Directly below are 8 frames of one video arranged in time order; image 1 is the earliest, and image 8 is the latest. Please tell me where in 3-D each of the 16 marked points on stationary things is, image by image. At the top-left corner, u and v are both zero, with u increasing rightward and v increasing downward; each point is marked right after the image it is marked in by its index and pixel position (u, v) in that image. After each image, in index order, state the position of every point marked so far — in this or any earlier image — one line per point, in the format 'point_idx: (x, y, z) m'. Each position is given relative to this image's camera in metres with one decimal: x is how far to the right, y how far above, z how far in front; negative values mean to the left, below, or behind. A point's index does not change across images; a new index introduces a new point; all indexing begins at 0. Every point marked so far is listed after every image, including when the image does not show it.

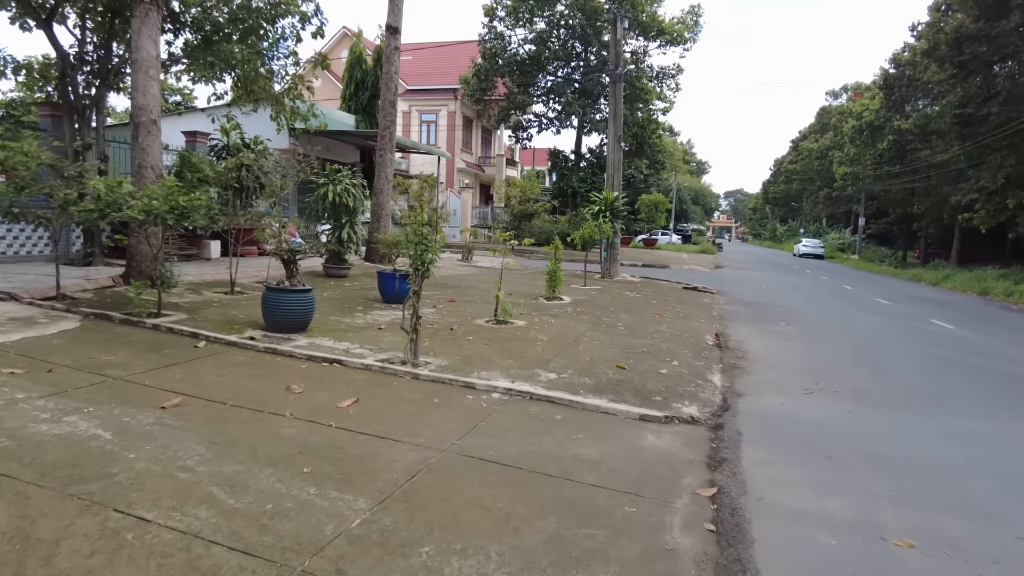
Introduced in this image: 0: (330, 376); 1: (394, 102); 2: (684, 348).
0: (-1.6, -0.8, +5.7) m
1: (-2.8, +4.4, +15.5) m
2: (+2.1, -0.7, +8.3) m
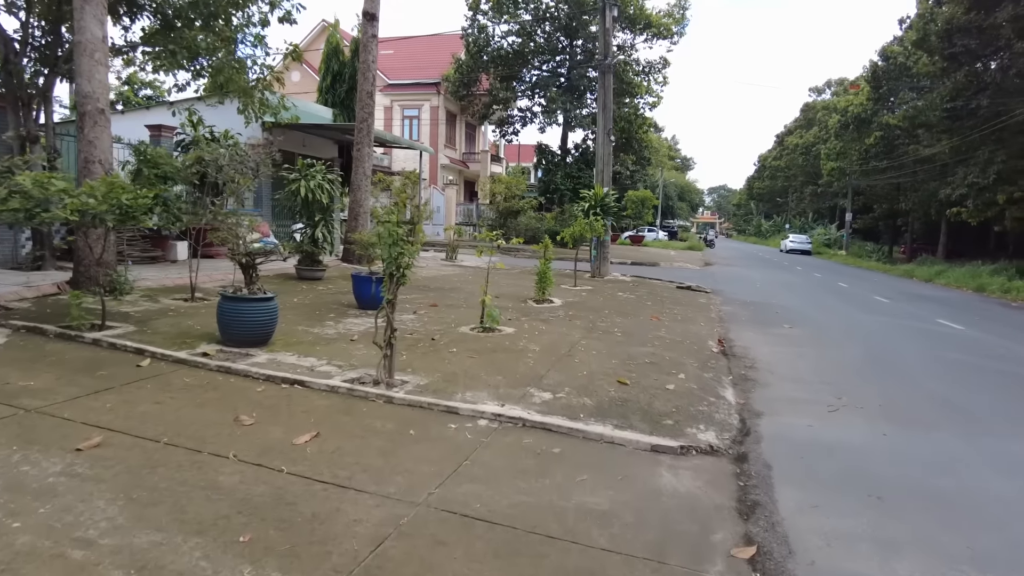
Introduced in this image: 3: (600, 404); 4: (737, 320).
0: (-1.7, -0.9, +4.9) m
1: (-3.1, +4.3, +14.7) m
2: (+2.0, -0.8, +7.6) m
3: (+0.7, -0.9, +5.3) m
4: (+3.9, -0.6, +11.5) m
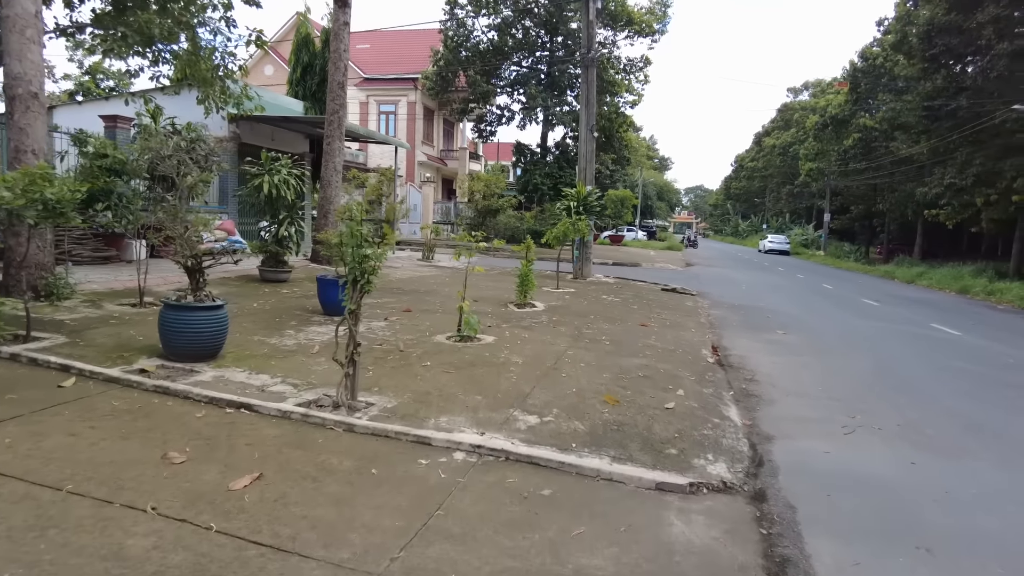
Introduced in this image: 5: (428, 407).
0: (-1.8, -0.9, +4.2) m
1: (-3.6, +4.3, +13.9) m
2: (+1.8, -0.9, +7.0) m
3: (+0.6, -1.0, +4.7) m
4: (+3.6, -0.6, +11.0) m
5: (-0.6, -0.9, +4.9) m
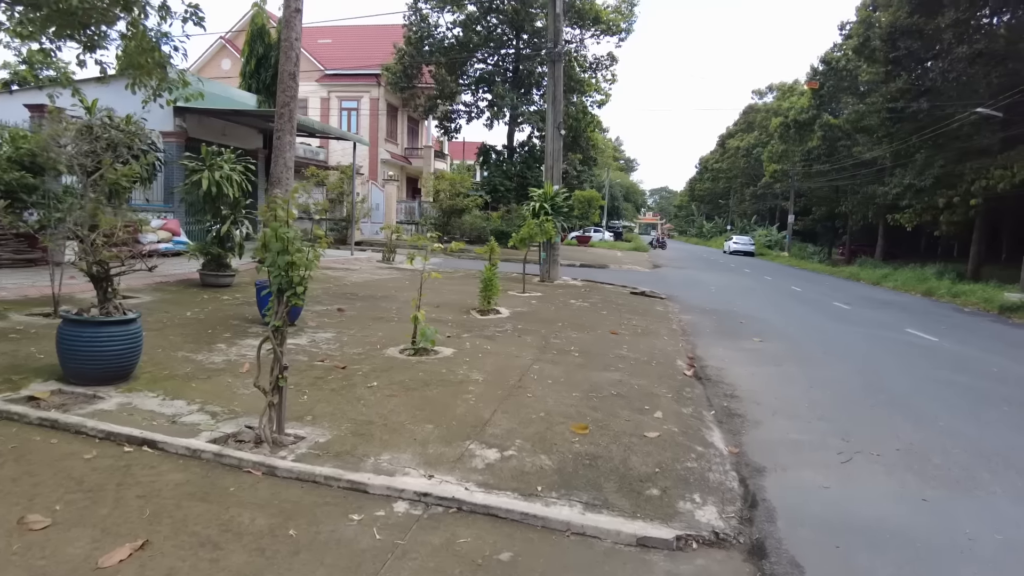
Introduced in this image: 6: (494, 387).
0: (-2.0, -1.0, +3.4) m
1: (-4.3, +4.2, +13.0) m
2: (+1.4, -0.9, +6.4) m
3: (+0.3, -1.1, +4.0) m
4: (+3.0, -0.7, +10.5) m
5: (-0.9, -1.0, +4.1) m
6: (-0.2, -0.8, +5.6) m
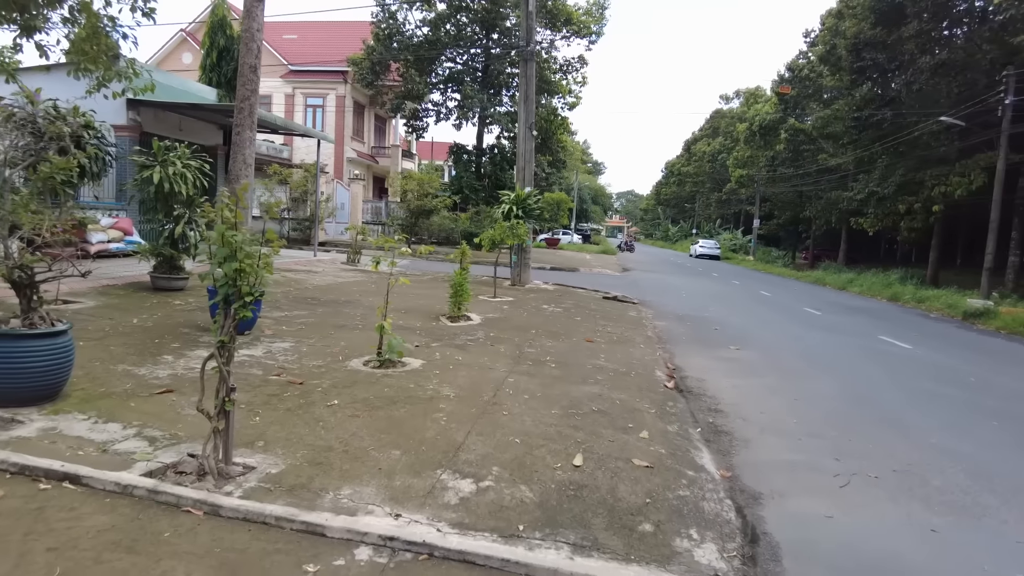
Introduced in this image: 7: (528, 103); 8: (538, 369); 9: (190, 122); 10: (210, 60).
0: (-2.1, -1.1, +2.9) m
1: (-4.8, +4.1, +12.4) m
2: (+1.2, -1.0, +6.1) m
3: (+0.2, -1.1, +3.6) m
4: (+2.5, -0.8, +10.2) m
5: (-1.0, -1.0, +3.7) m
6: (-0.4, -0.9, +5.2) m
7: (+0.4, +4.9, +17.5) m
8: (+0.3, -0.8, +6.7) m
9: (-7.9, +4.0, +16.2) m
10: (-8.5, +6.4, +18.6) m
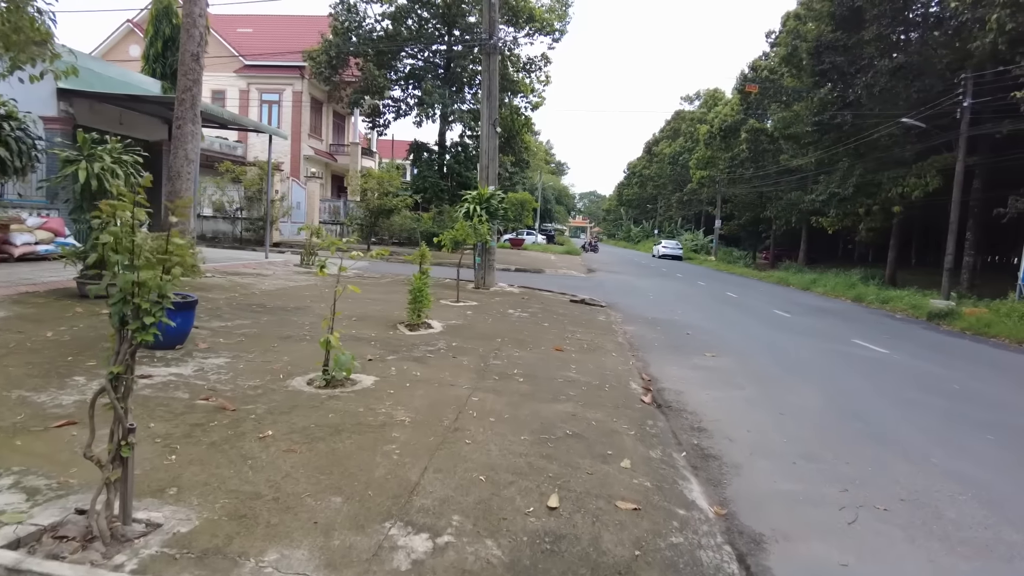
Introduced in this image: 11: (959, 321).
0: (-2.2, -1.1, +2.2) m
1: (-5.5, +4.0, +11.5) m
2: (+0.9, -1.1, +5.5) m
3: (0.0, -1.2, +3.0) m
4: (+2.0, -0.9, +9.7) m
5: (-1.2, -1.1, +3.0) m
6: (-0.6, -1.0, +4.5) m
7: (-0.5, +4.8, +16.9) m
8: (-0.1, -0.9, +6.1) m
9: (-8.8, +3.9, +15.1) m
10: (-9.5, +6.3, +17.5) m
11: (+10.6, -0.8, +15.7) m
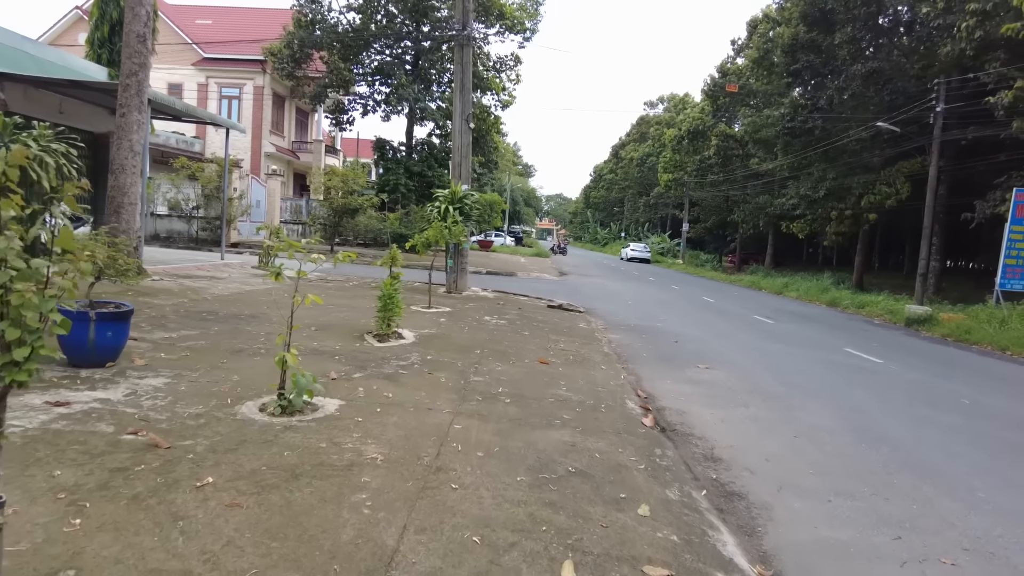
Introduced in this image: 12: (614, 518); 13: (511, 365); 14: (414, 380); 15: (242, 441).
0: (-2.1, -1.2, +1.3) m
1: (-5.8, +4.0, +10.5) m
2: (+0.8, -1.2, +4.8) m
3: (+0.1, -1.3, +2.3) m
4: (+1.7, -0.9, +9.0) m
5: (-1.1, -1.2, +2.2) m
6: (-0.6, -1.0, +3.7) m
7: (-1.2, +4.7, +16.1) m
8: (-0.2, -1.0, +5.4) m
9: (-9.3, +3.9, +13.9) m
10: (-10.2, +6.2, +16.3) m
11: (+10.0, -0.9, +15.5) m
12: (+0.6, -1.2, +3.5) m
13: (0.0, -0.8, +7.2) m
14: (-0.9, -0.8, +6.0) m
15: (-1.7, -0.9, +4.1) m
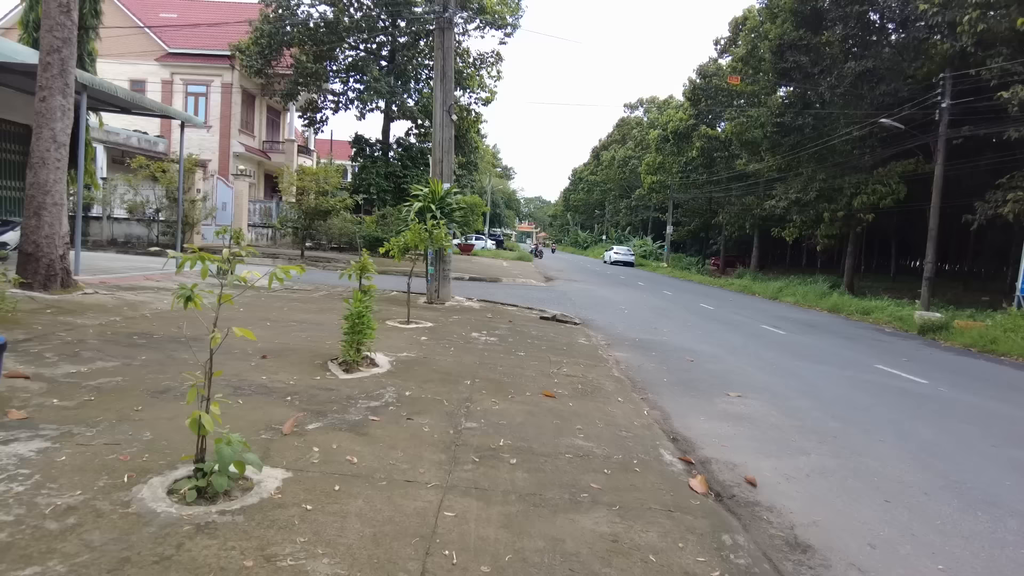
0: (-1.9, -1.3, -0.1) m
1: (-6.0, +3.8, +8.9) m
2: (+0.9, -1.3, +3.4) m
3: (+0.2, -1.4, +0.9) m
4: (+1.6, -1.1, +7.7) m
5: (-1.0, -1.3, +0.8) m
6: (-0.5, -1.2, +2.3) m
7: (-1.5, +4.5, +14.7) m
8: (-0.1, -1.1, +4.0) m
9: (-9.5, +3.6, +12.3) m
10: (-10.5, +6.0, +14.6) m
11: (+9.7, -1.1, +14.4) m
12: (+0.7, -1.4, +2.2) m
13: (0.0, -1.0, +5.8) m
14: (-0.8, -1.0, +4.6) m
15: (-1.6, -1.1, +2.7) m
